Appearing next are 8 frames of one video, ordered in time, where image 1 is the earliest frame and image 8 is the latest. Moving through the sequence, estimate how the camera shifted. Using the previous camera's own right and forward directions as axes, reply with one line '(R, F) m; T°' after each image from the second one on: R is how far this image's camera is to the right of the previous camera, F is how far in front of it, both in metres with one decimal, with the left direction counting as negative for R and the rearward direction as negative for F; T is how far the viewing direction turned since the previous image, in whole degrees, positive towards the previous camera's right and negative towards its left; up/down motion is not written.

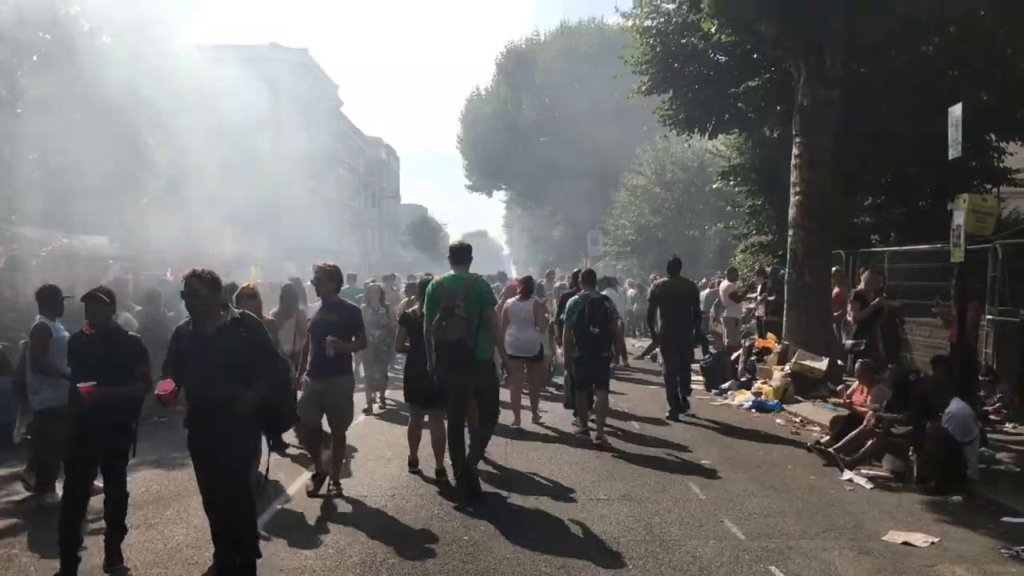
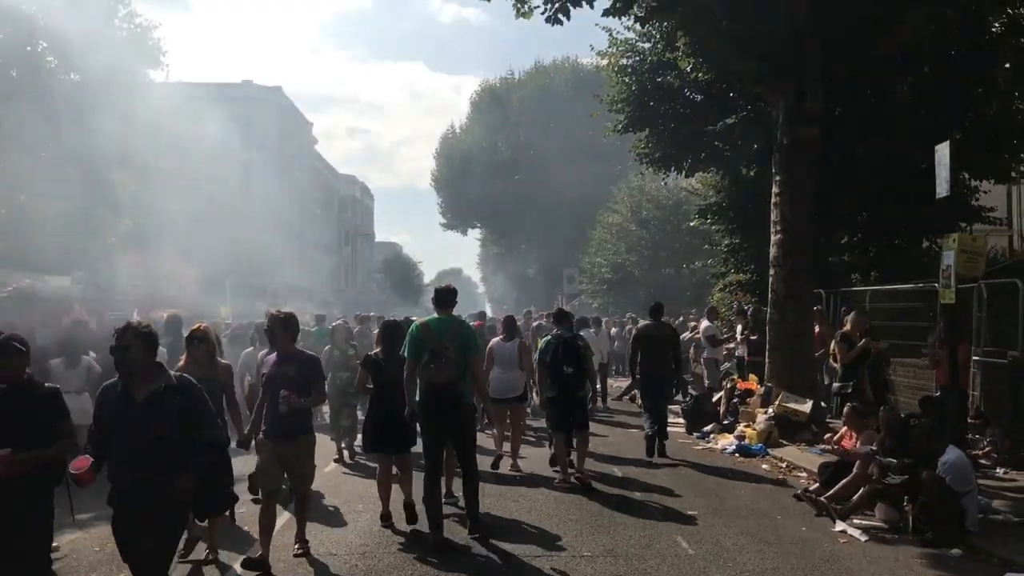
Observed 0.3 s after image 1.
(0.0, +0.3) m; +2°
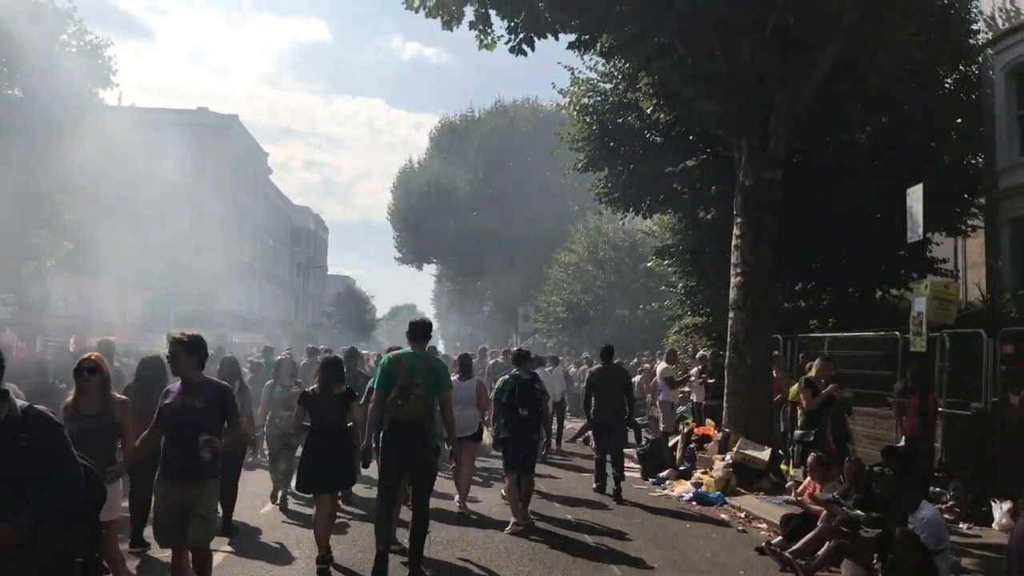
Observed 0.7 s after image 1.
(0.0, +0.4) m; +3°
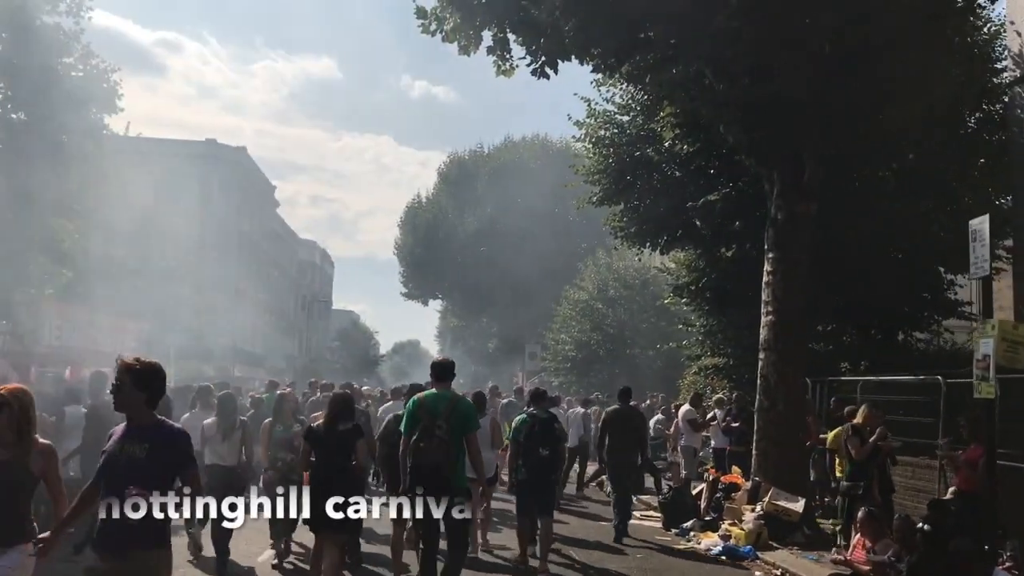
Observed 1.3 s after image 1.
(-0.2, +0.7) m; 0°
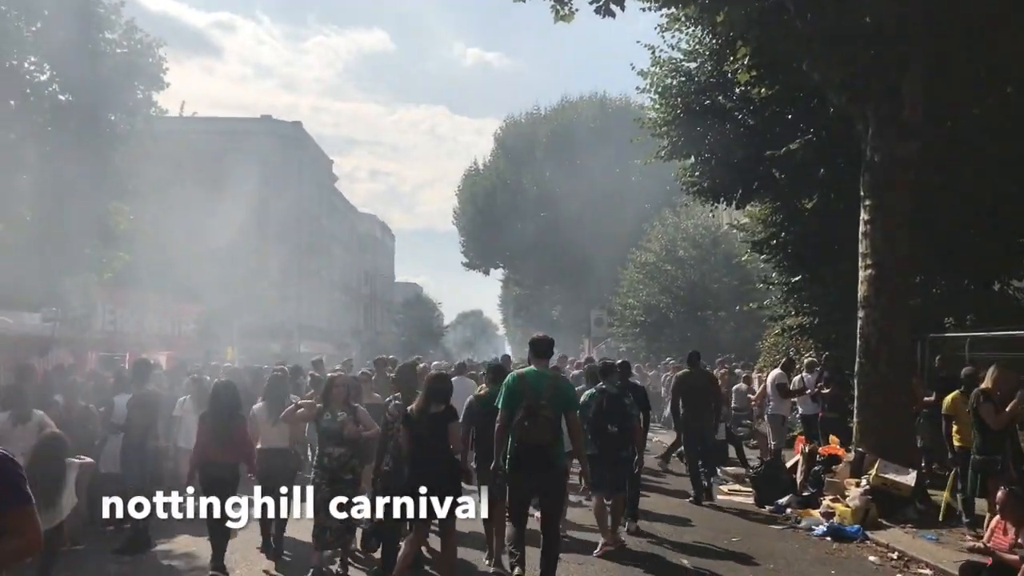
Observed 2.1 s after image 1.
(-0.1, +1.0) m; -4°
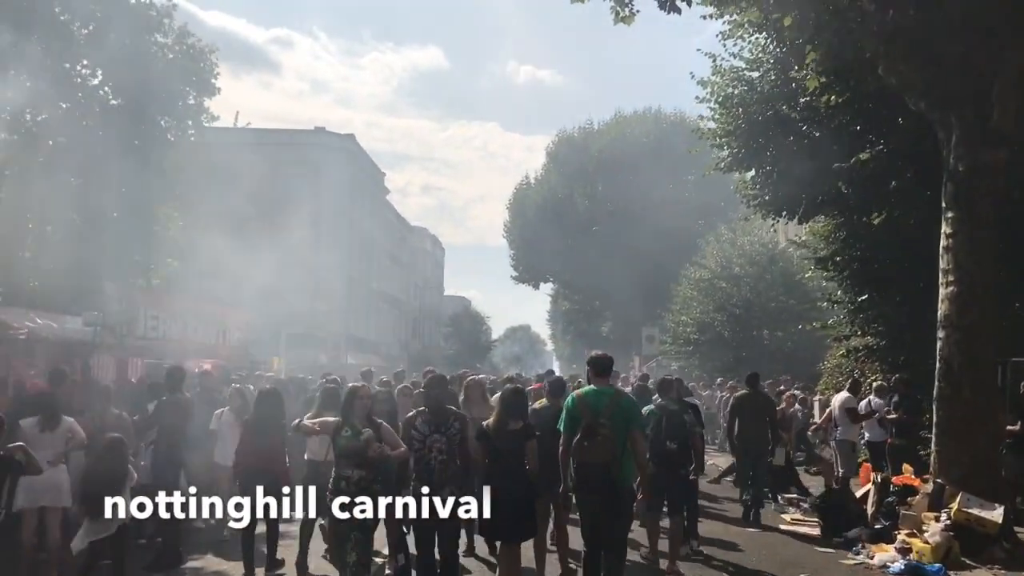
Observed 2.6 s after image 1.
(-0.1, +0.6) m; -3°
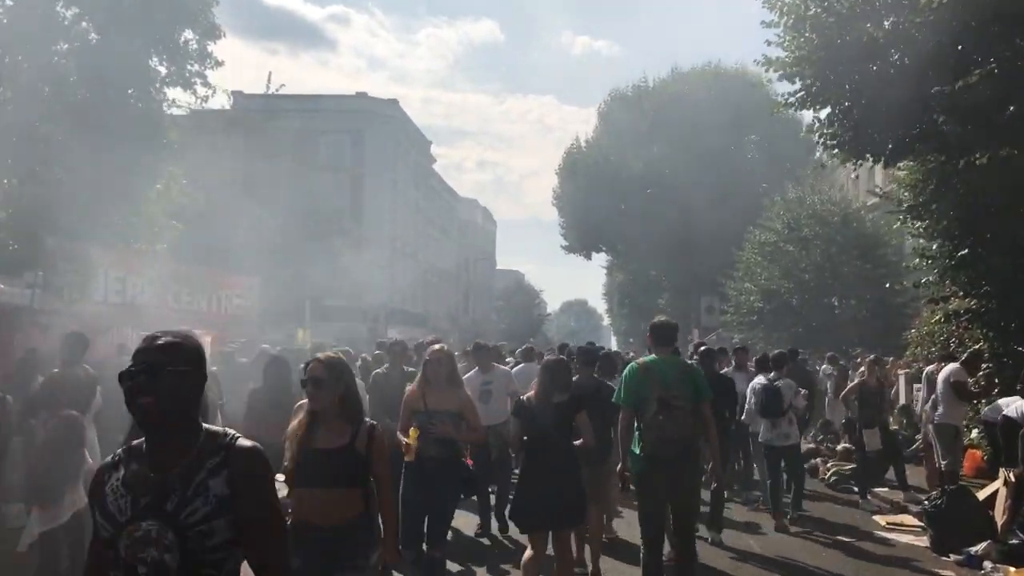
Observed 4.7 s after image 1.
(+0.4, +2.4) m; -4°
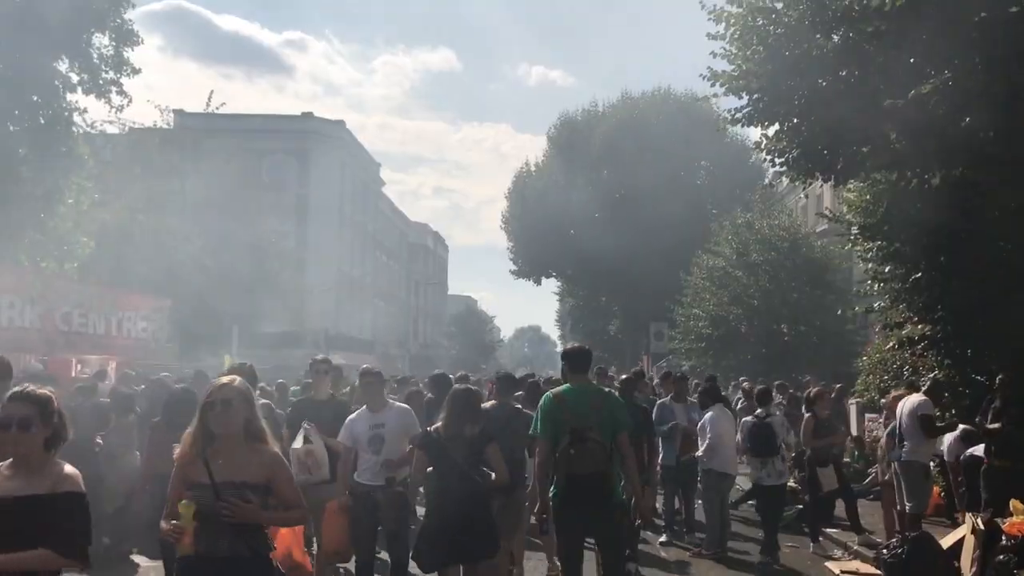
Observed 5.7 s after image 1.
(+0.4, +1.1) m; +3°
